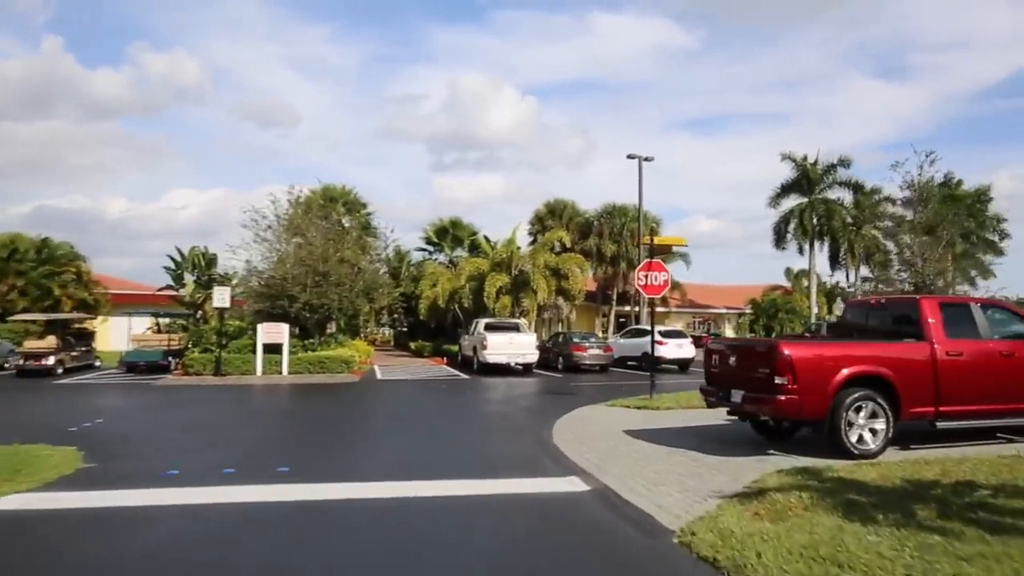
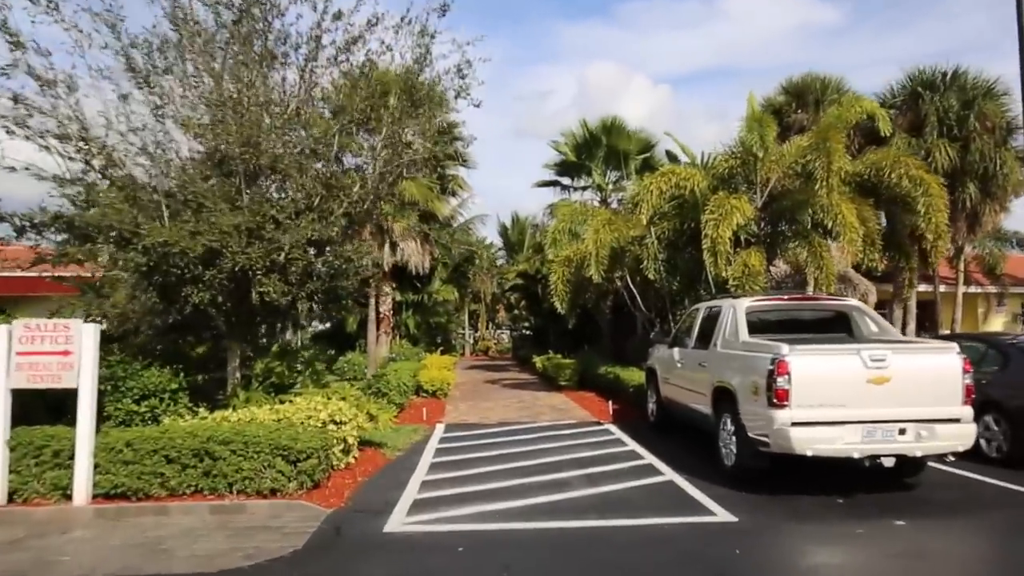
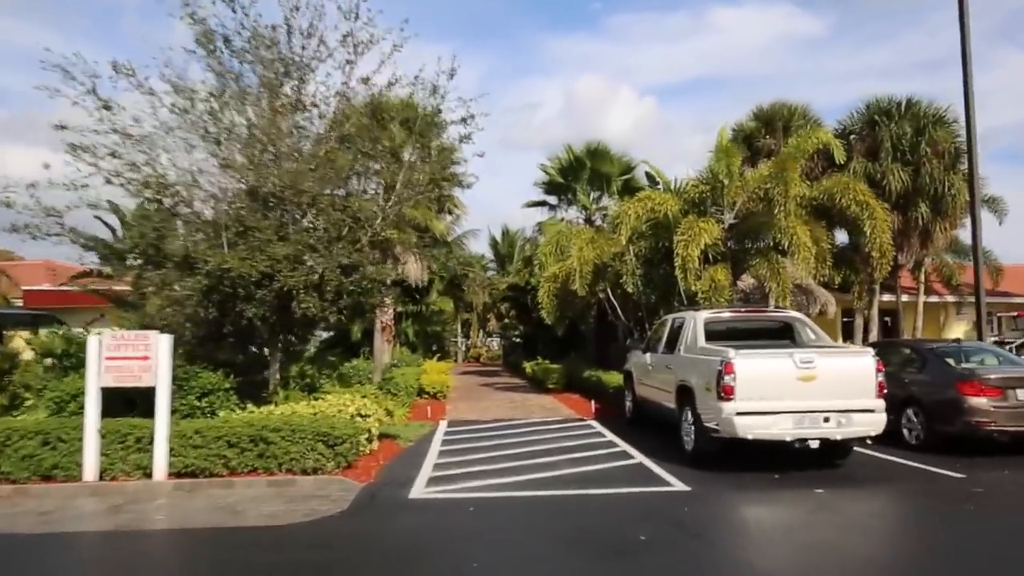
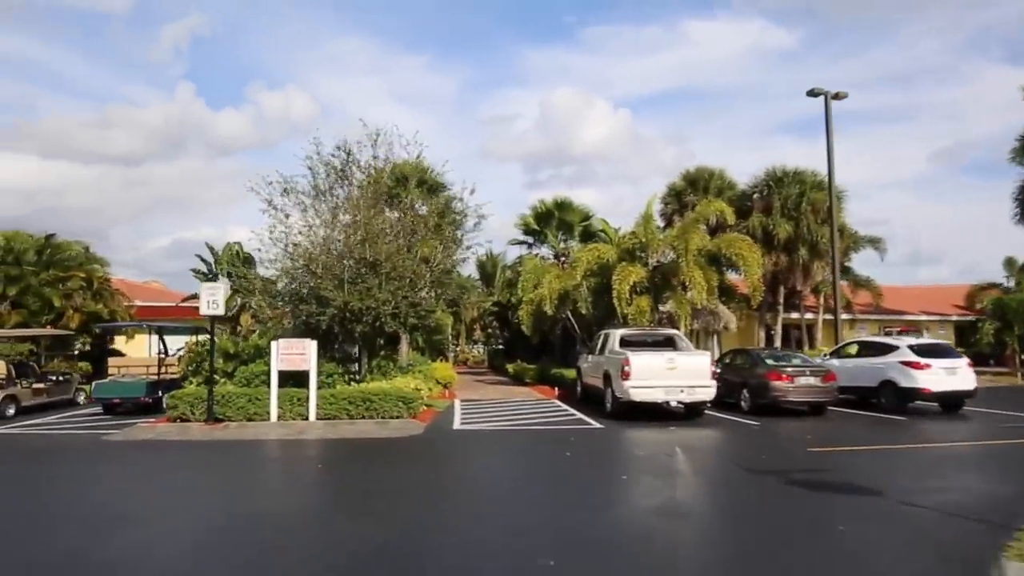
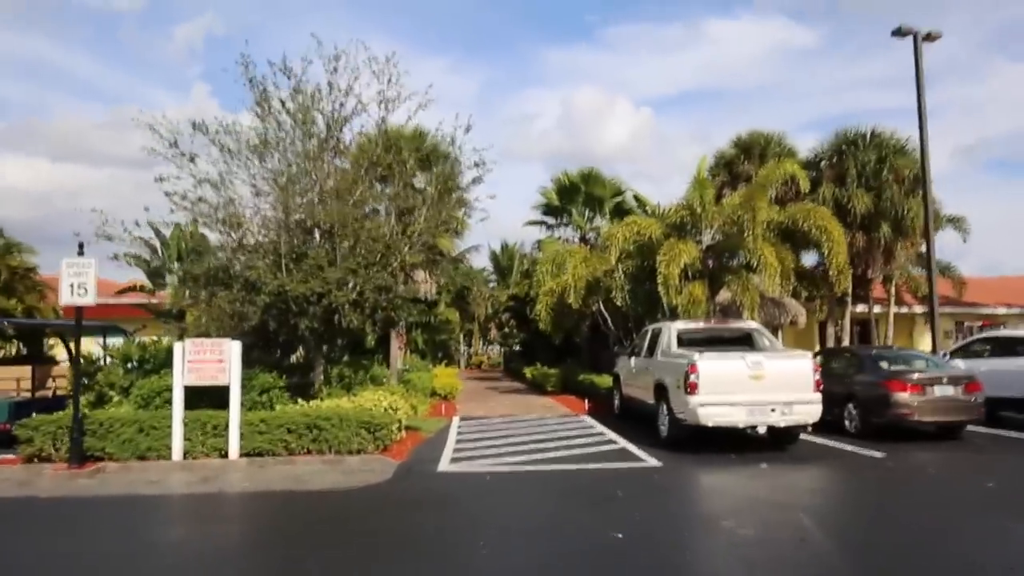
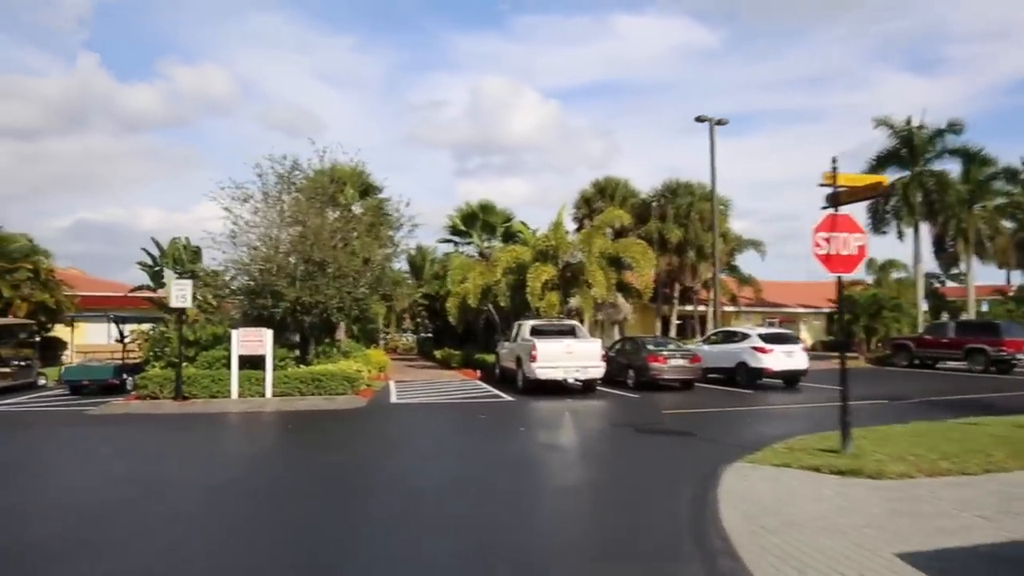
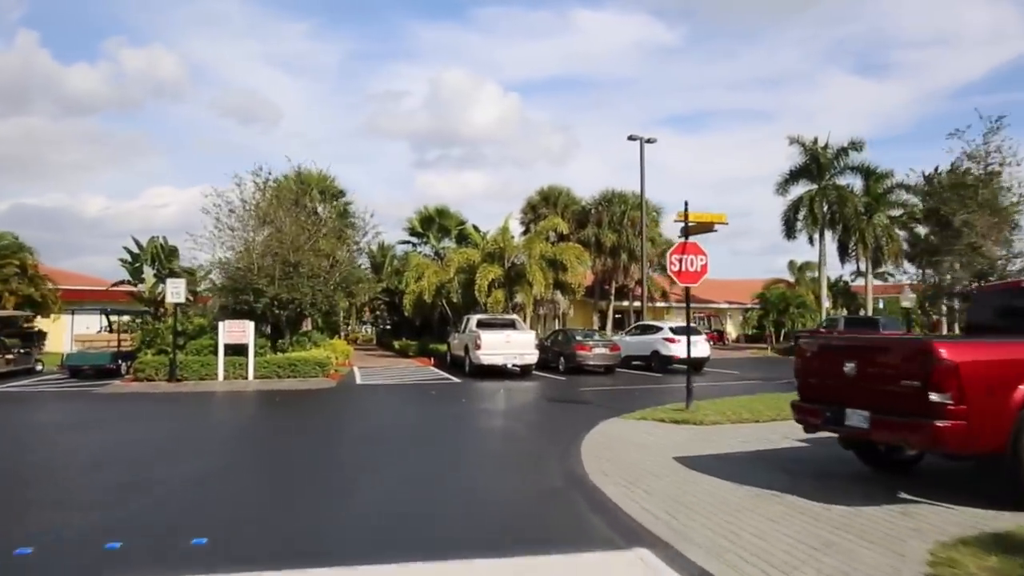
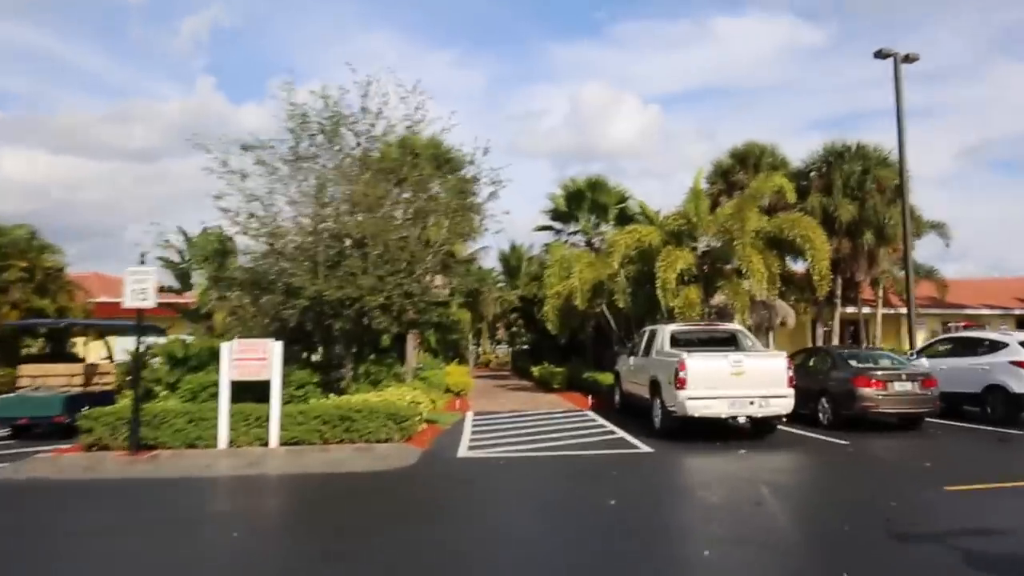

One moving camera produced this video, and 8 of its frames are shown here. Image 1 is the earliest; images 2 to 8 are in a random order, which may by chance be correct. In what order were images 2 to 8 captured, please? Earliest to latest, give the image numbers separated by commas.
7, 6, 4, 8, 5, 3, 2
